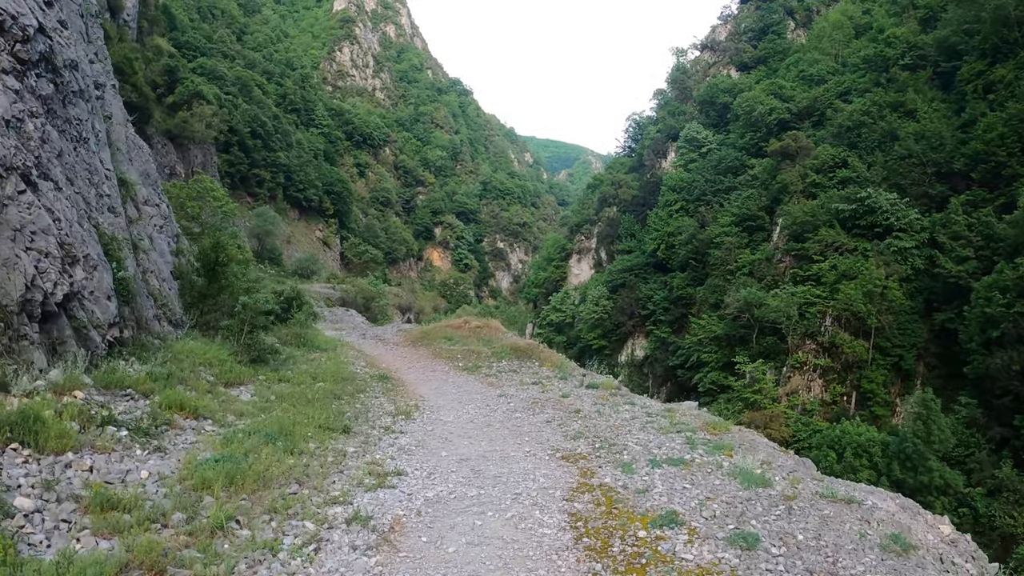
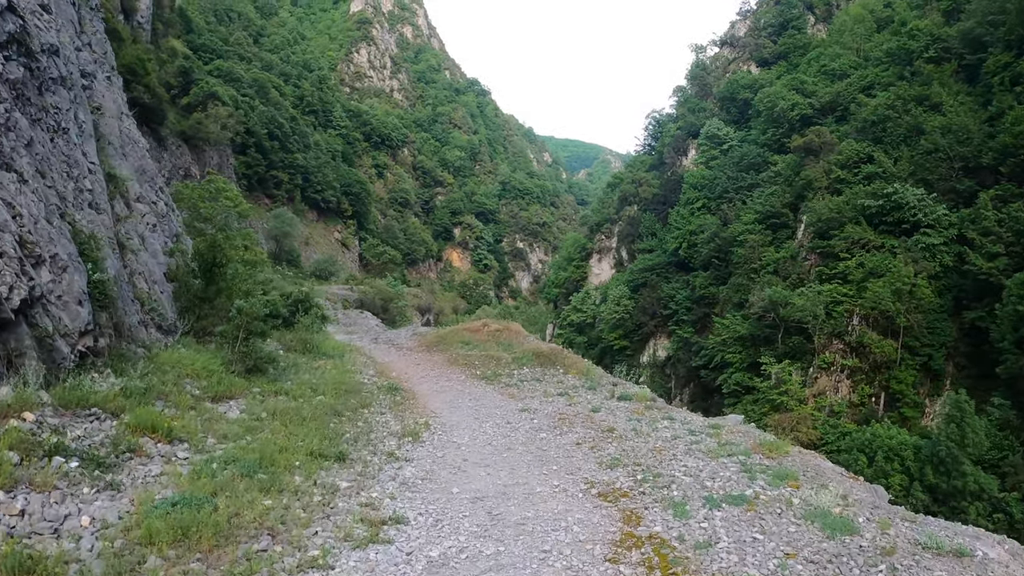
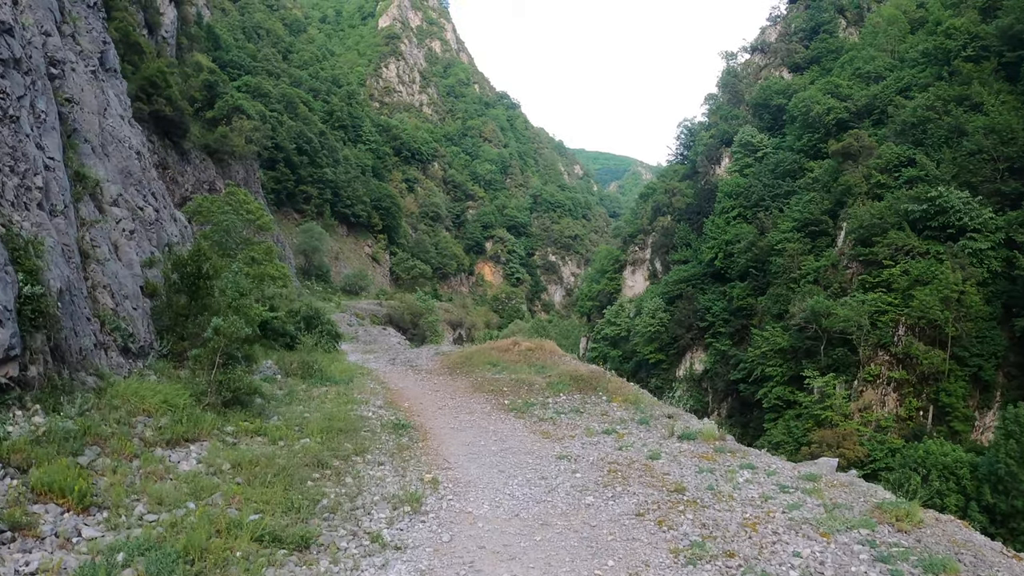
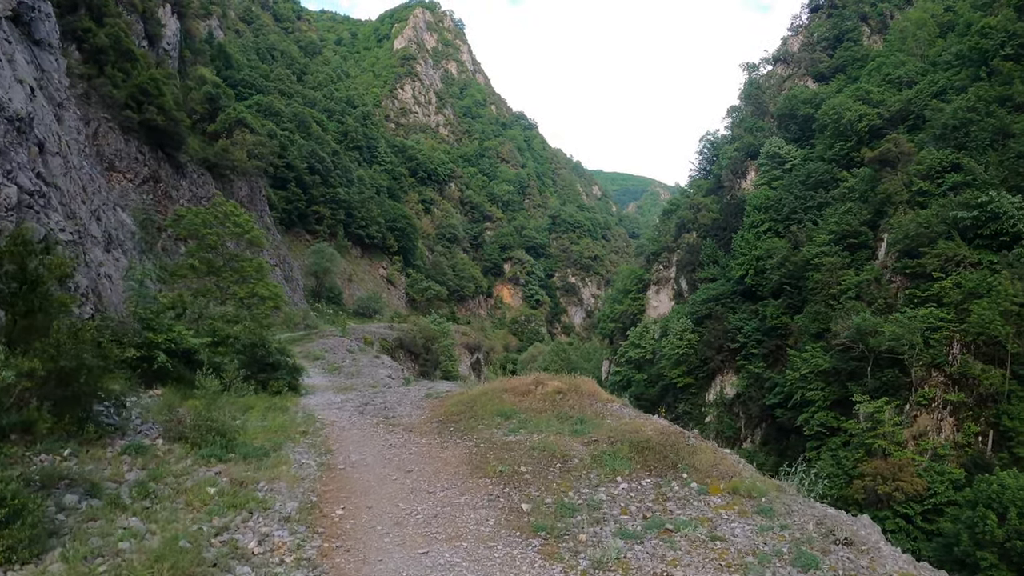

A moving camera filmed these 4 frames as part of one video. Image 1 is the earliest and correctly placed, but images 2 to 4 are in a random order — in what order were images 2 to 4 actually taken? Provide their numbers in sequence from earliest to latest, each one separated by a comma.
2, 3, 4
